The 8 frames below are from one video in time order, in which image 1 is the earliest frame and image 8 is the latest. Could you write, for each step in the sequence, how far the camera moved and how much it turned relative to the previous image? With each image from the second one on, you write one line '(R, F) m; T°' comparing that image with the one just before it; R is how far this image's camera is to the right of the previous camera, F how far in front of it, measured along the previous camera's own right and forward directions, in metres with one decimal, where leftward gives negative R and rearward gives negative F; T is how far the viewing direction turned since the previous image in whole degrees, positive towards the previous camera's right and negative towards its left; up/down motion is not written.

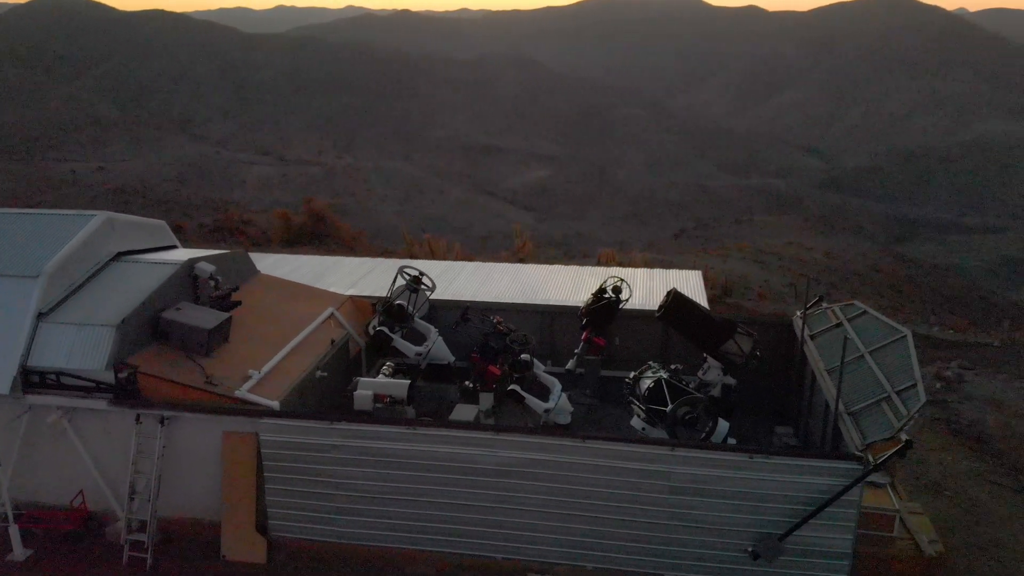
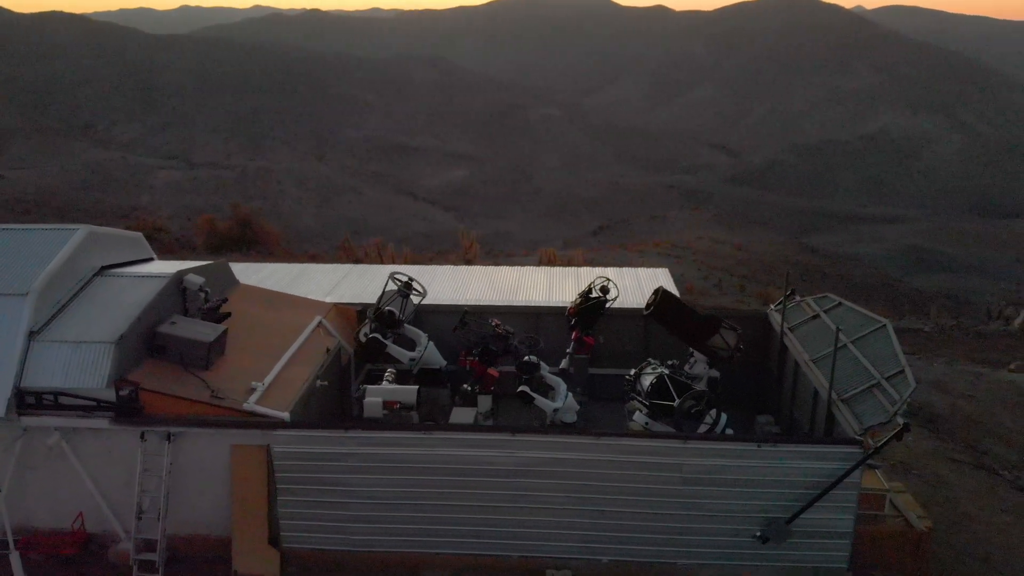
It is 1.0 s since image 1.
(-0.7, -0.1) m; +5°
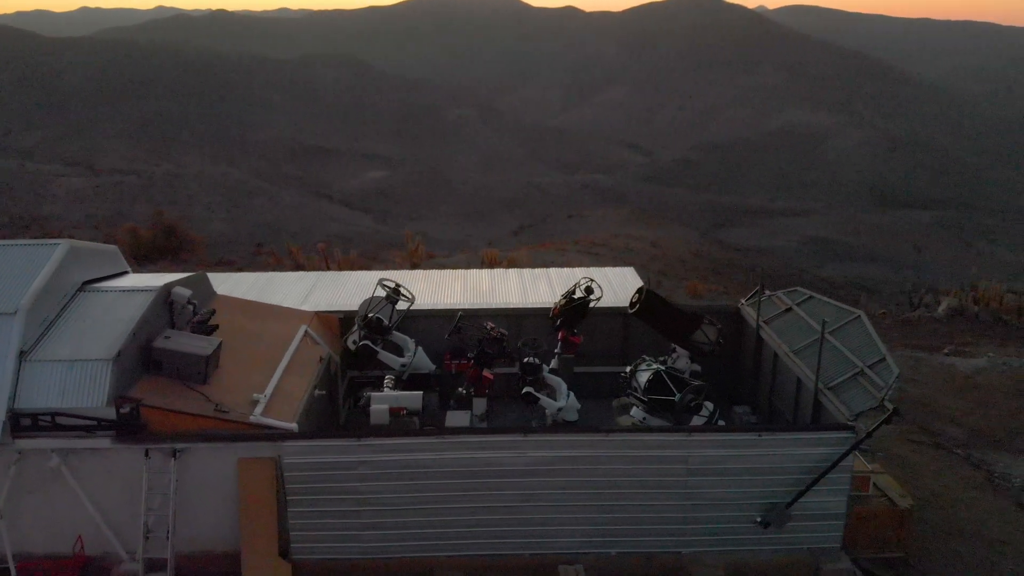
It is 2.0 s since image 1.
(-0.7, -0.1) m; +5°
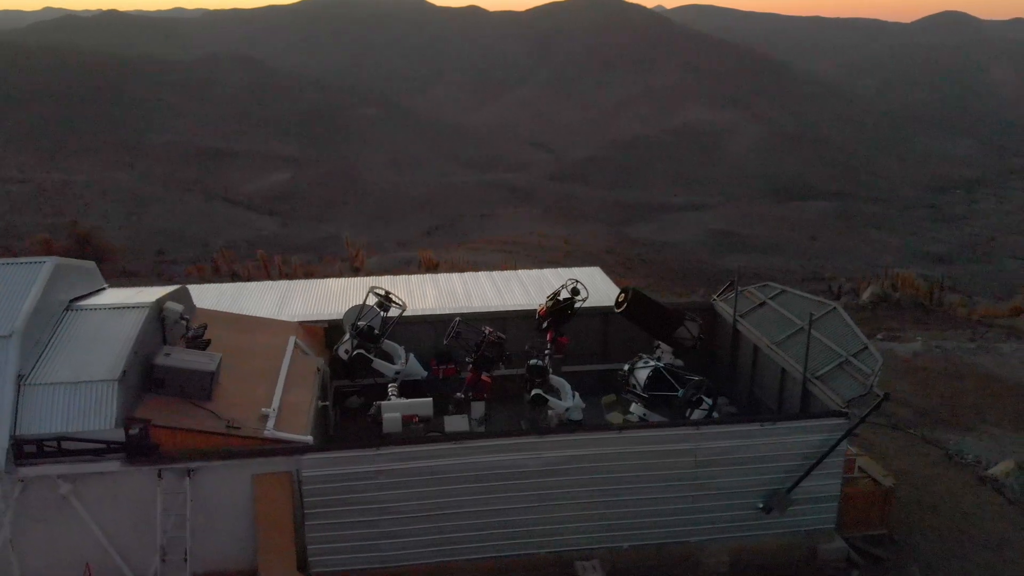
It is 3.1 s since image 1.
(-0.8, -0.1) m; +6°
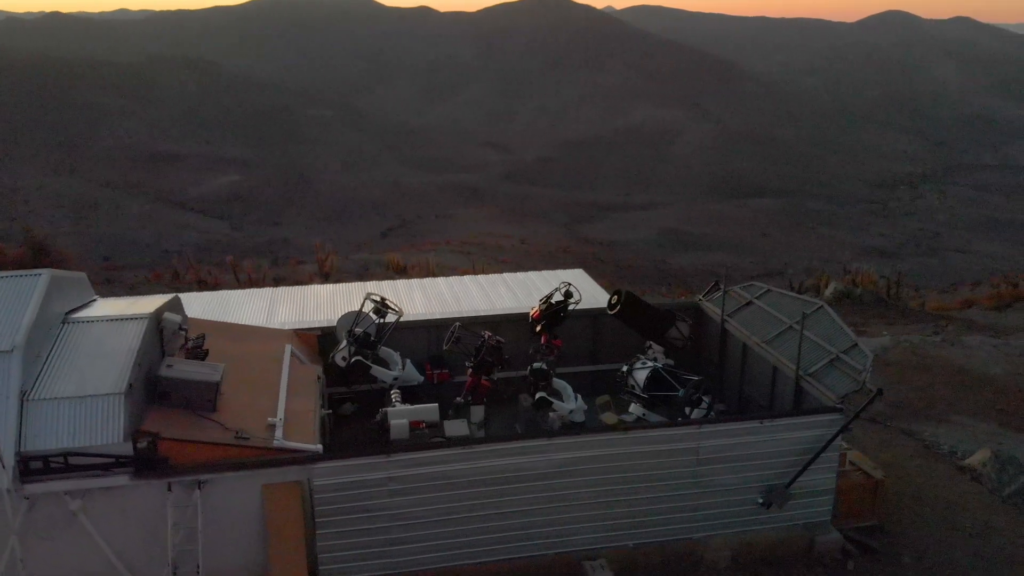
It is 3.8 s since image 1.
(-0.4, -0.1) m; +3°
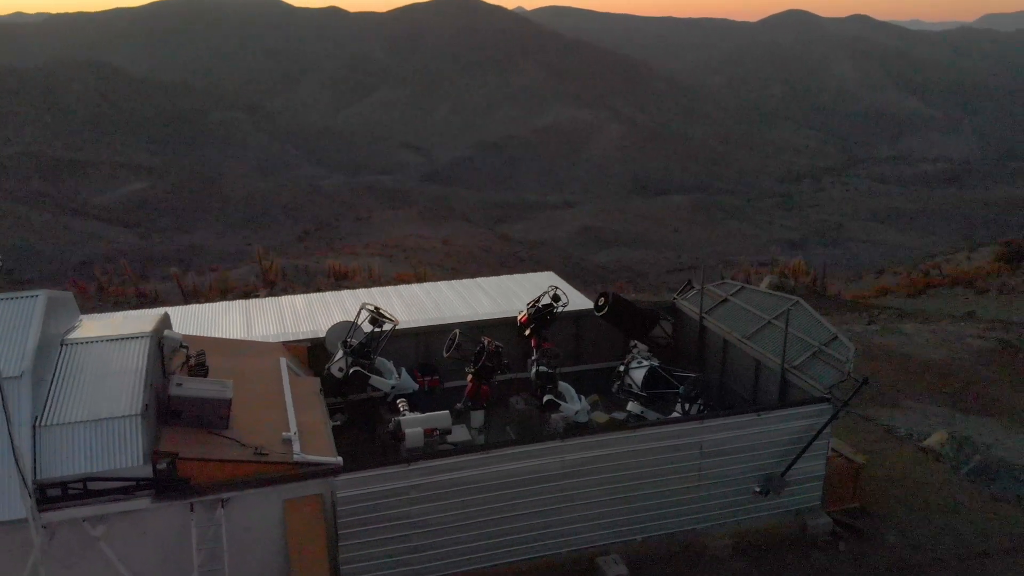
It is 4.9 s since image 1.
(-0.8, -0.1) m; +5°
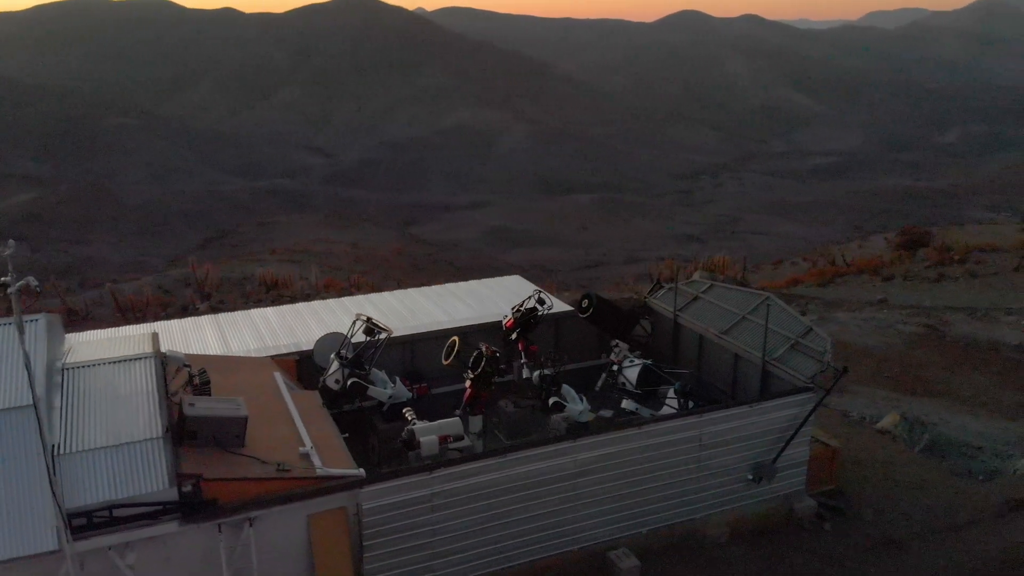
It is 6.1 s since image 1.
(-0.9, -0.1) m; +6°
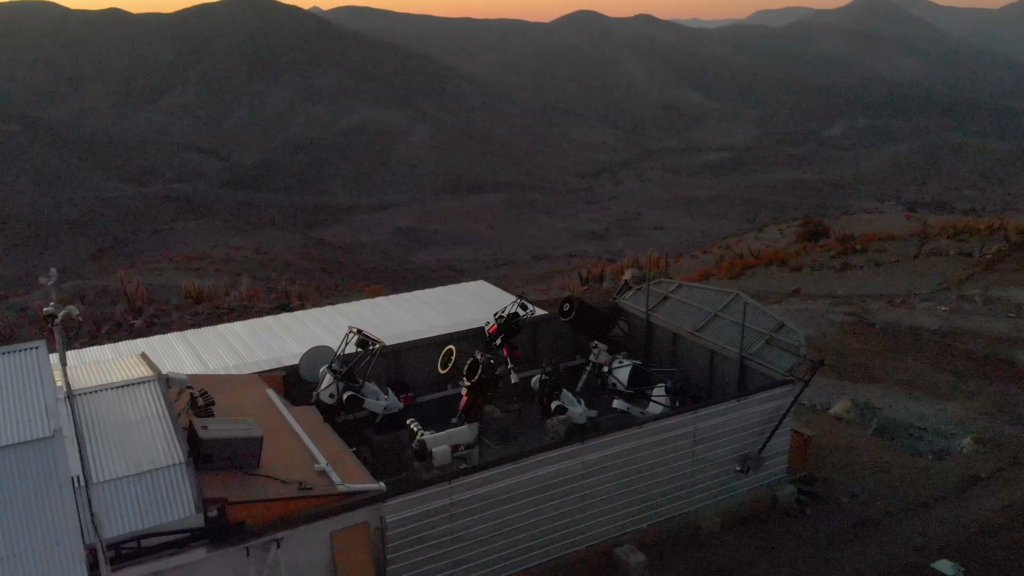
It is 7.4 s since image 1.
(-0.9, -0.1) m; +6°
